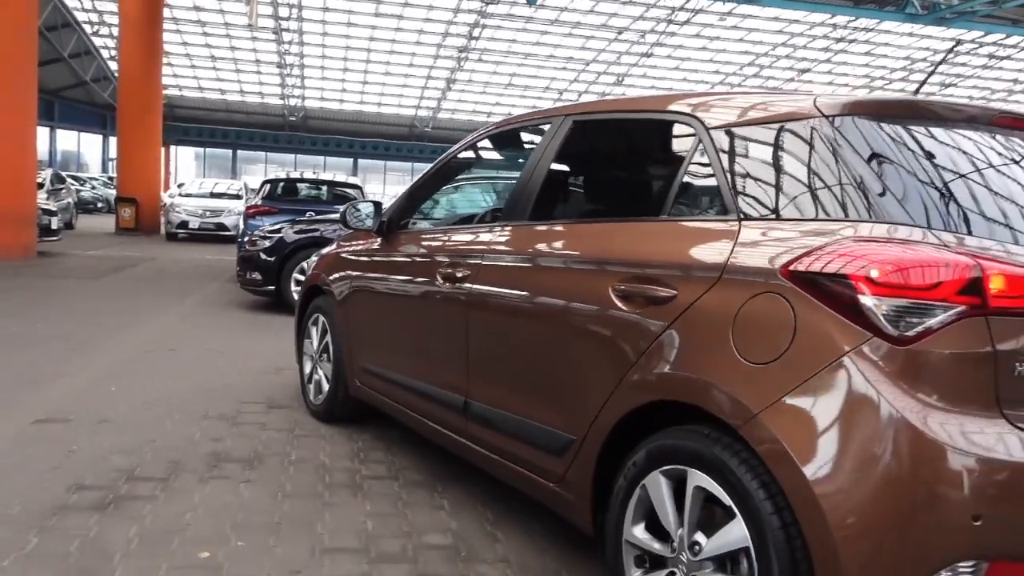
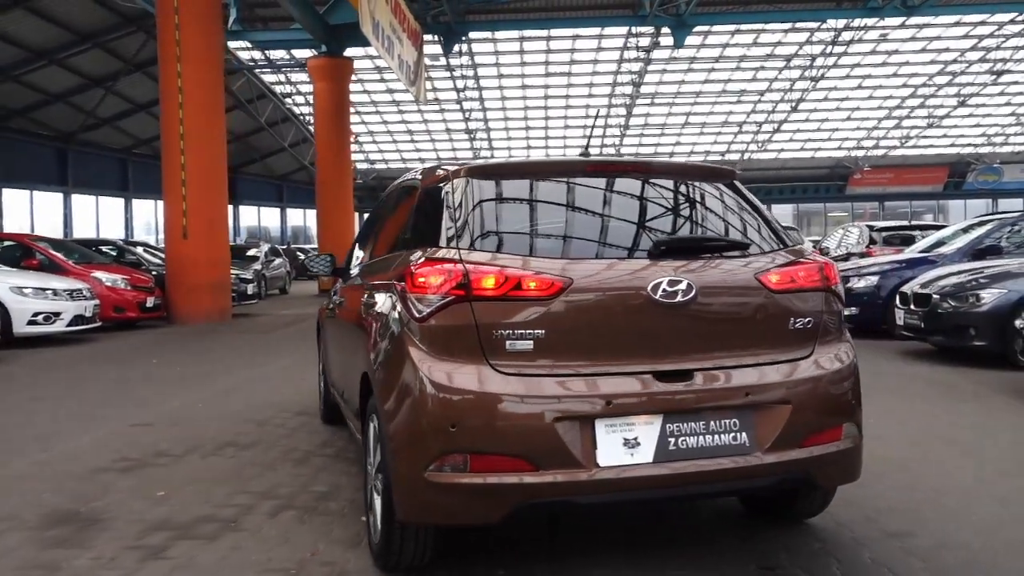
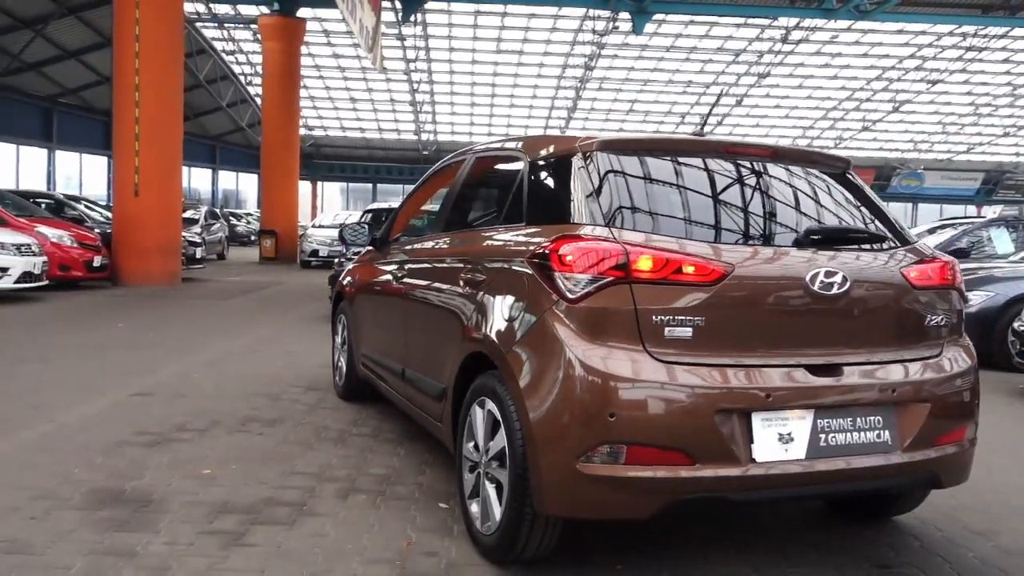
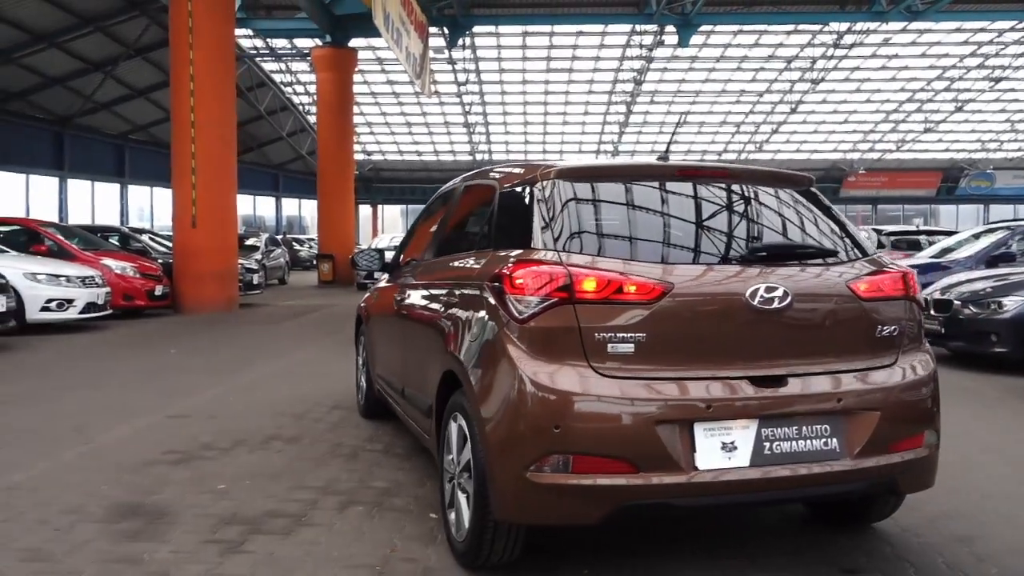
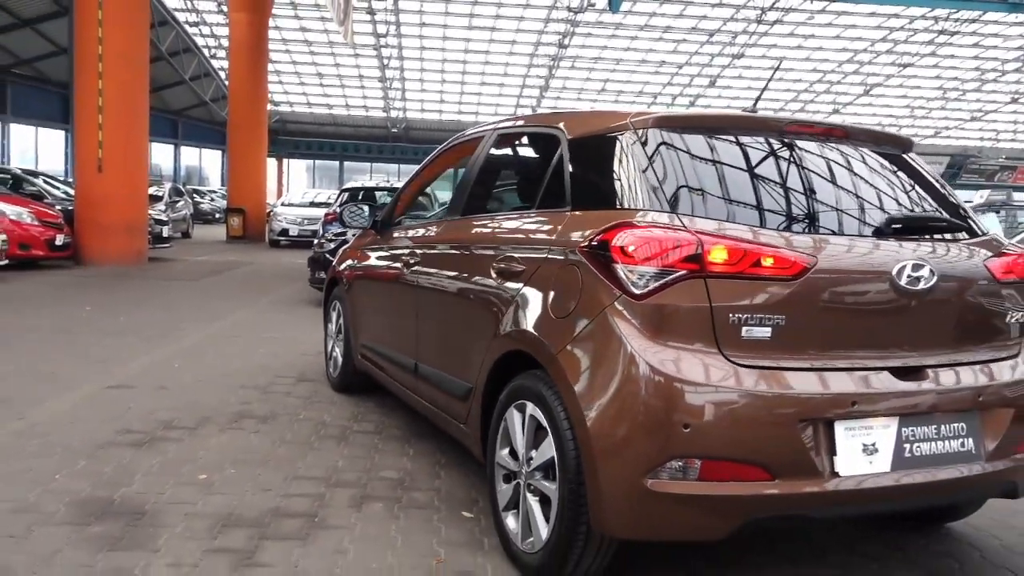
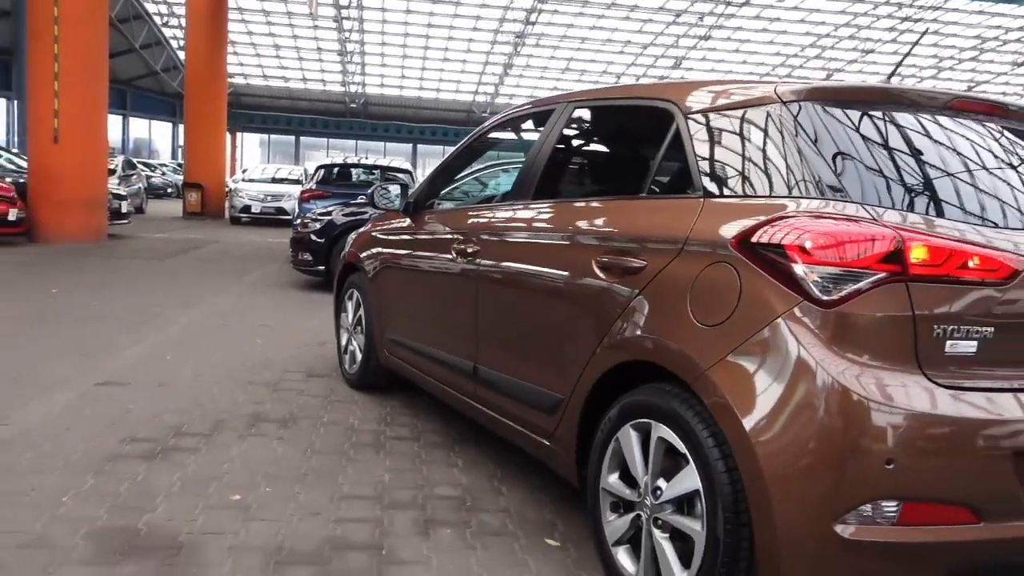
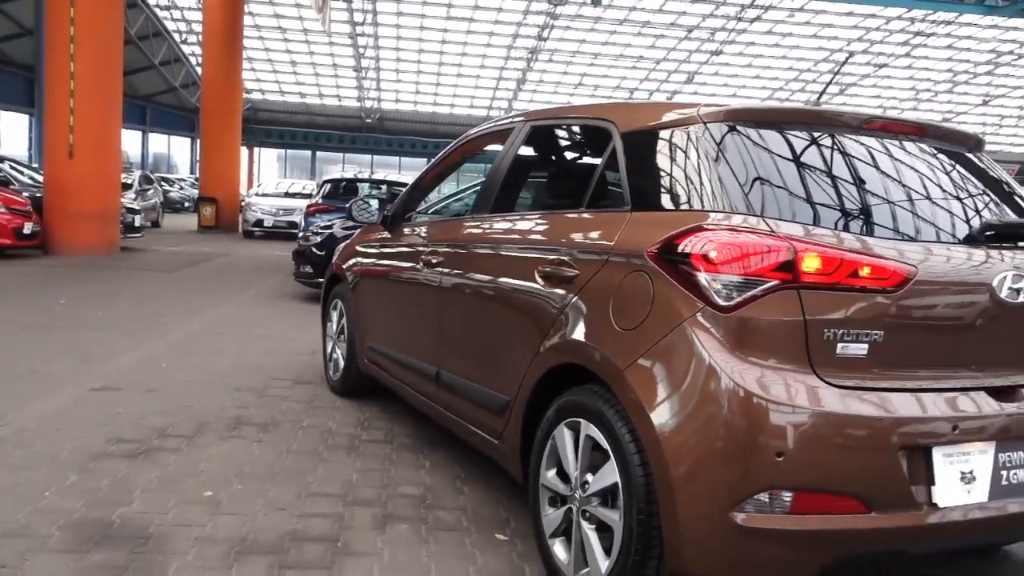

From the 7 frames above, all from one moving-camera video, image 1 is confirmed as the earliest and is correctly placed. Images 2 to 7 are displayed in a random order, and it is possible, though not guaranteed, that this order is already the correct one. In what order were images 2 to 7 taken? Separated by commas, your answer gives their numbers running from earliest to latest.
6, 7, 5, 3, 4, 2
